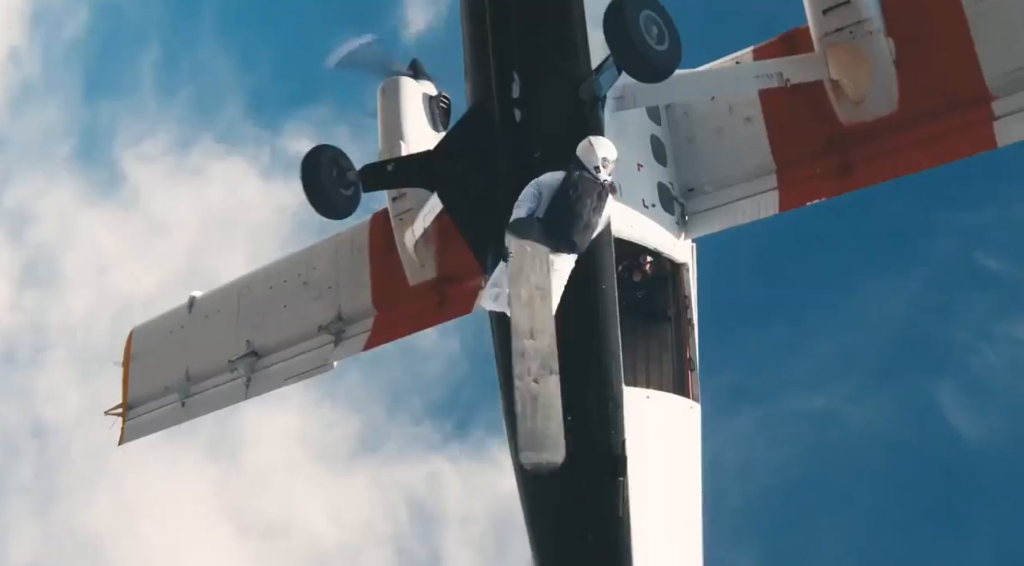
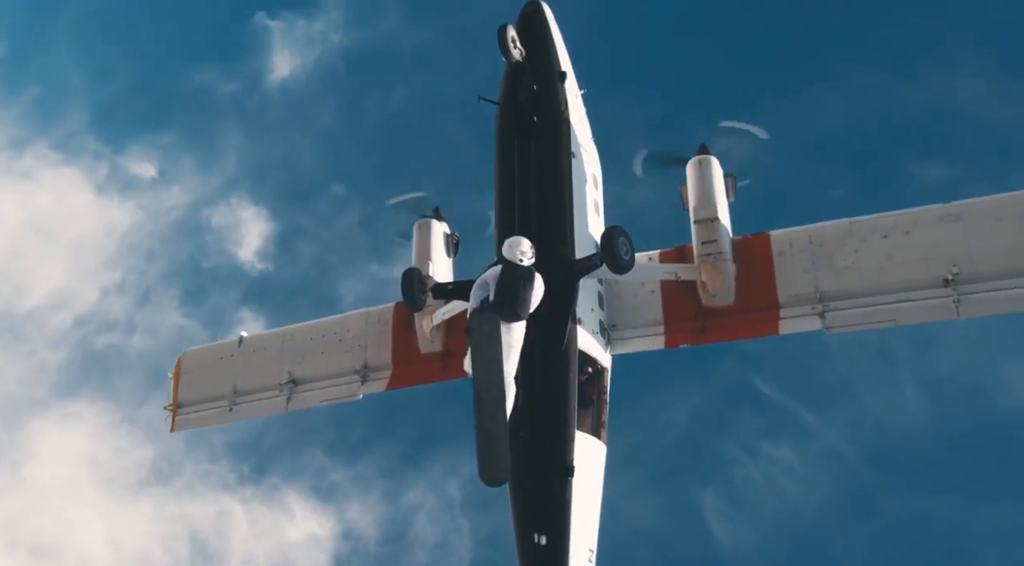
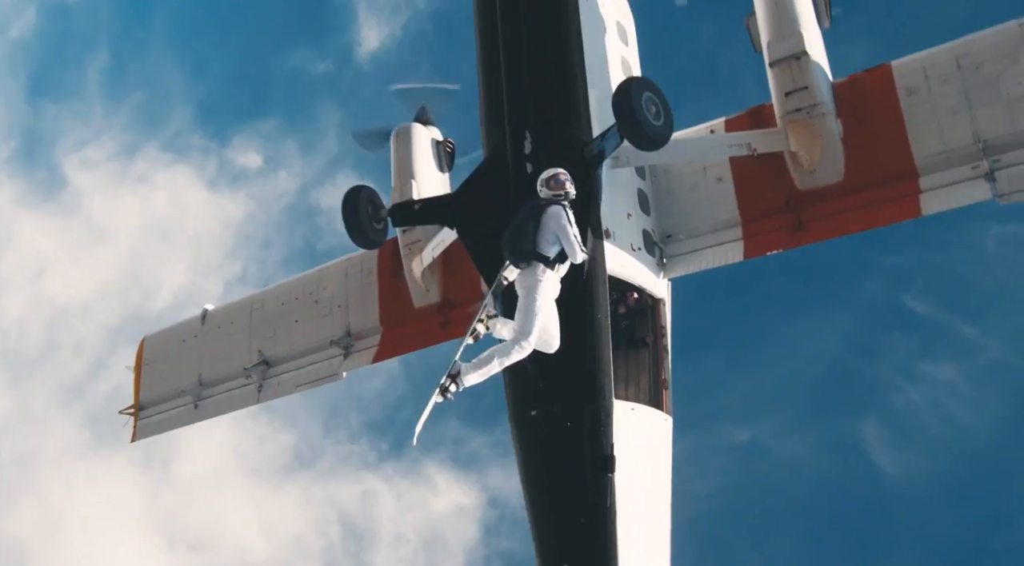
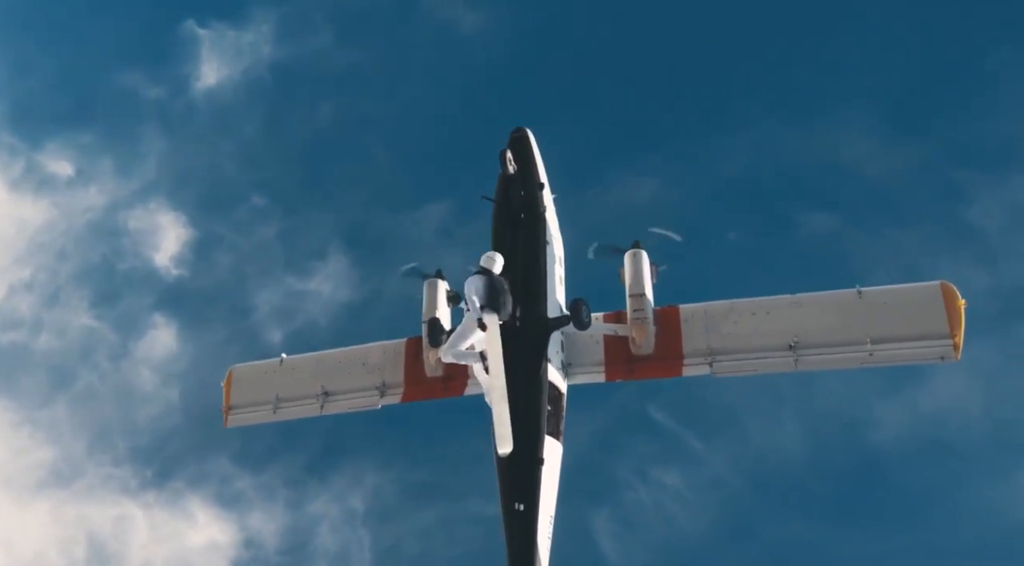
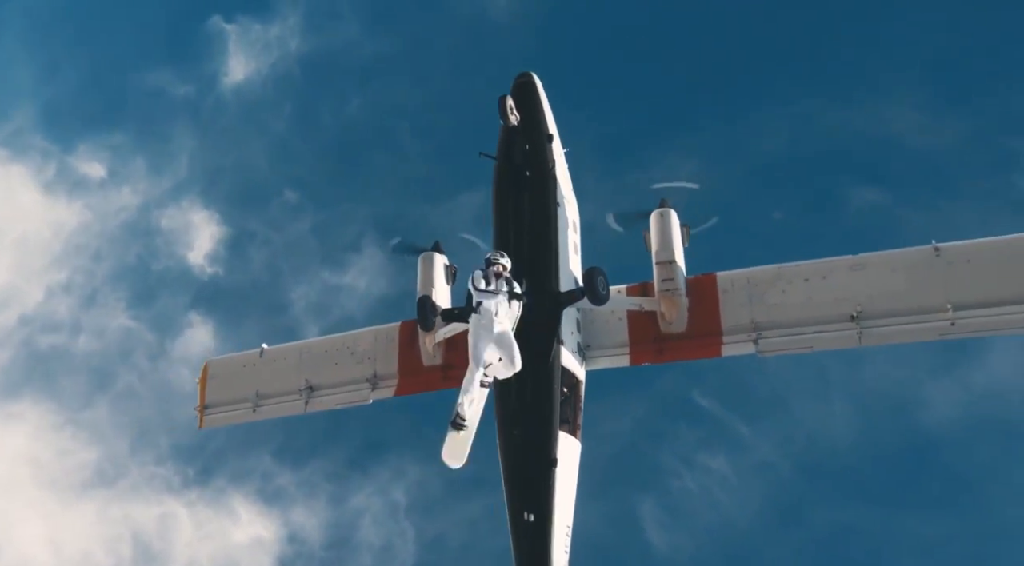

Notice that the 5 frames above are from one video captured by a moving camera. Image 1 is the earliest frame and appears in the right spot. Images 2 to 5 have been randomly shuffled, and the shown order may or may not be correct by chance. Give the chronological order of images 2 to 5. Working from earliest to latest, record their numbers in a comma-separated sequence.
3, 2, 5, 4
